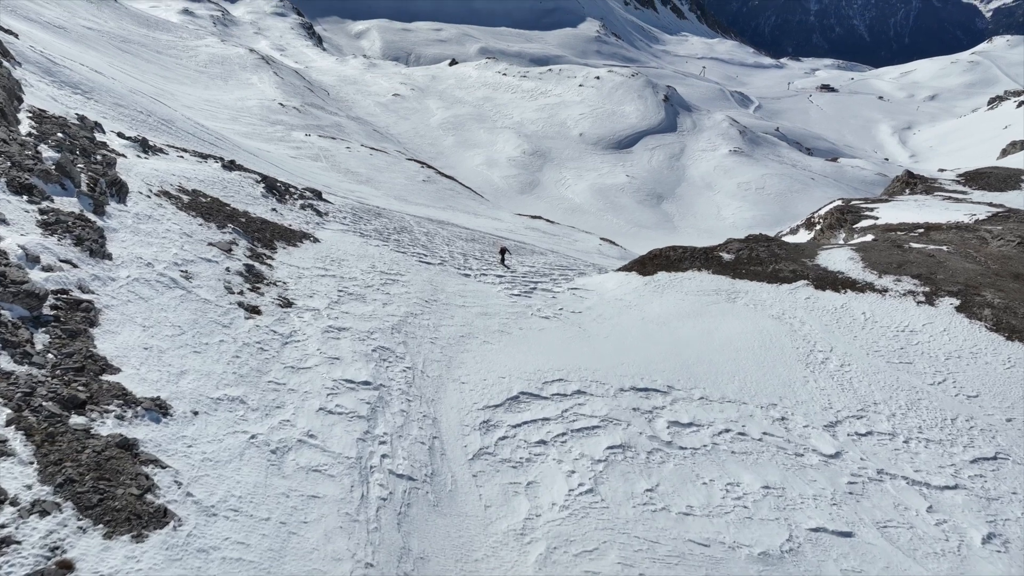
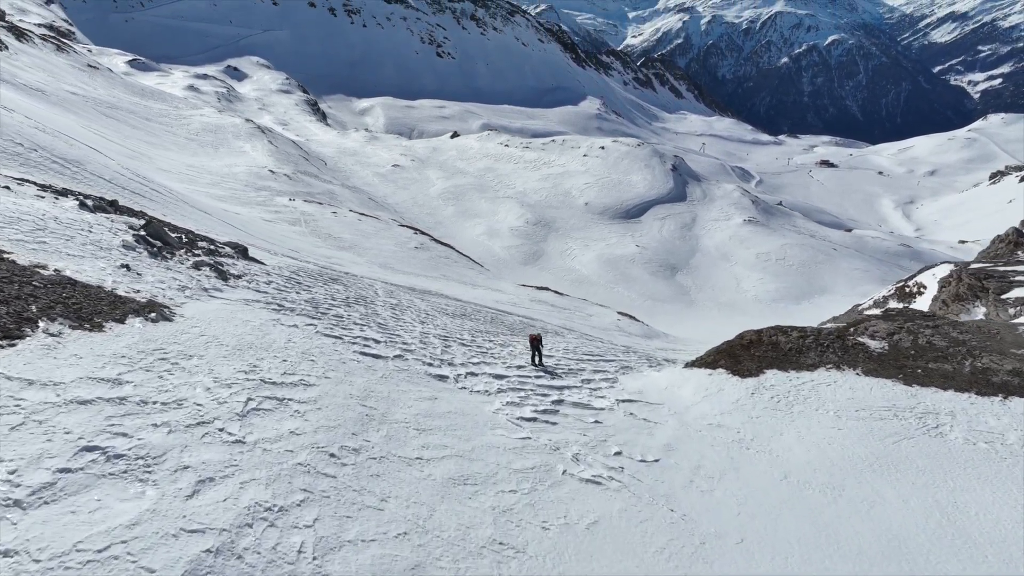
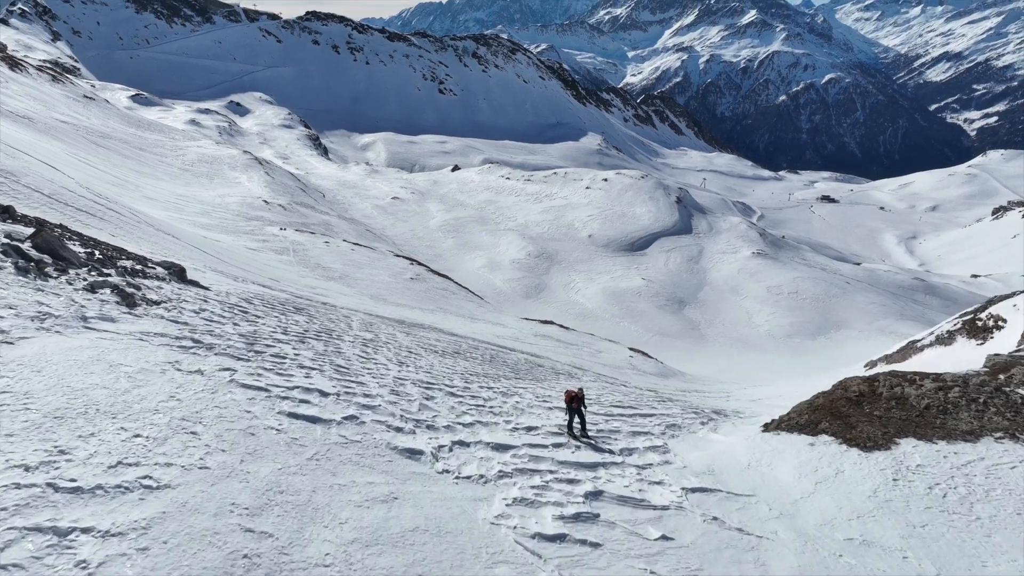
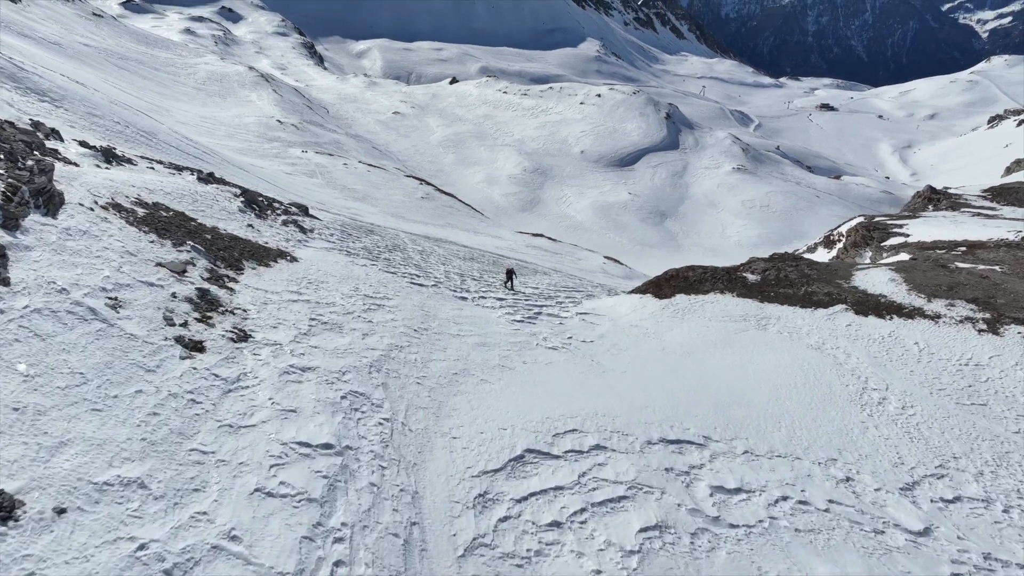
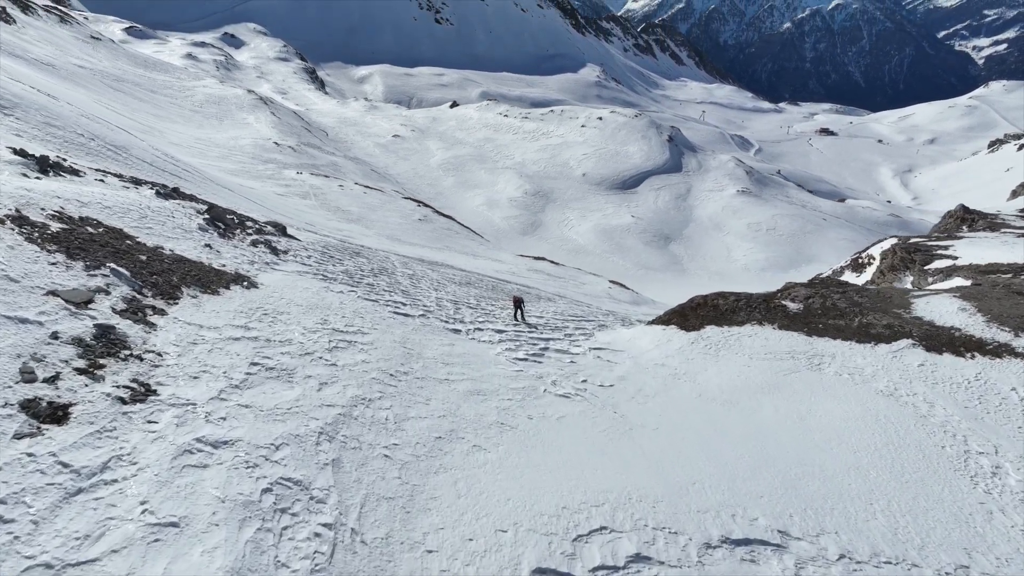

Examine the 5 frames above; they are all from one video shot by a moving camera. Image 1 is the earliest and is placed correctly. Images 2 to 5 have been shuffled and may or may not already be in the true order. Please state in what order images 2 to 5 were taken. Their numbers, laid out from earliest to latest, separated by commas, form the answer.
4, 5, 2, 3
